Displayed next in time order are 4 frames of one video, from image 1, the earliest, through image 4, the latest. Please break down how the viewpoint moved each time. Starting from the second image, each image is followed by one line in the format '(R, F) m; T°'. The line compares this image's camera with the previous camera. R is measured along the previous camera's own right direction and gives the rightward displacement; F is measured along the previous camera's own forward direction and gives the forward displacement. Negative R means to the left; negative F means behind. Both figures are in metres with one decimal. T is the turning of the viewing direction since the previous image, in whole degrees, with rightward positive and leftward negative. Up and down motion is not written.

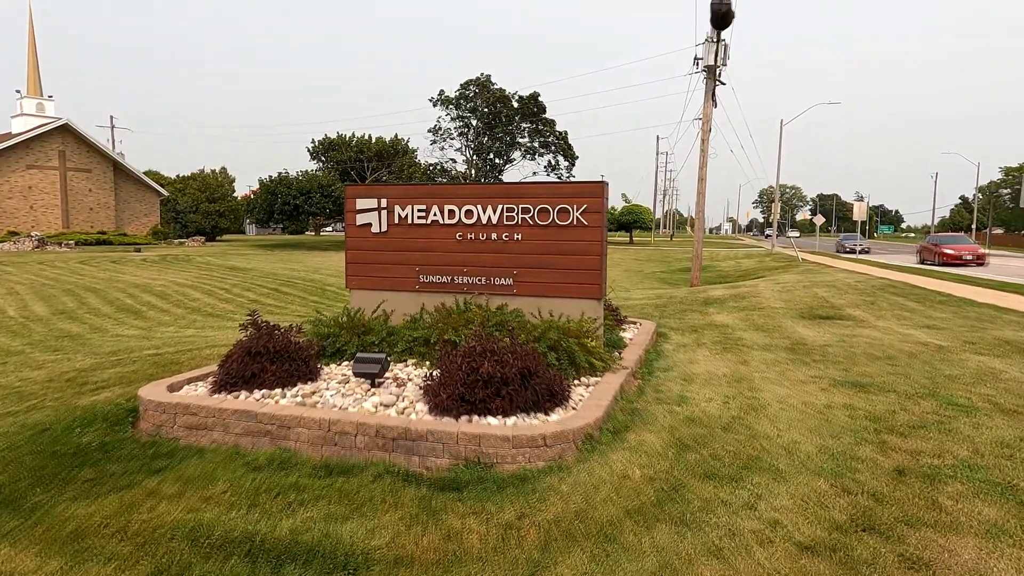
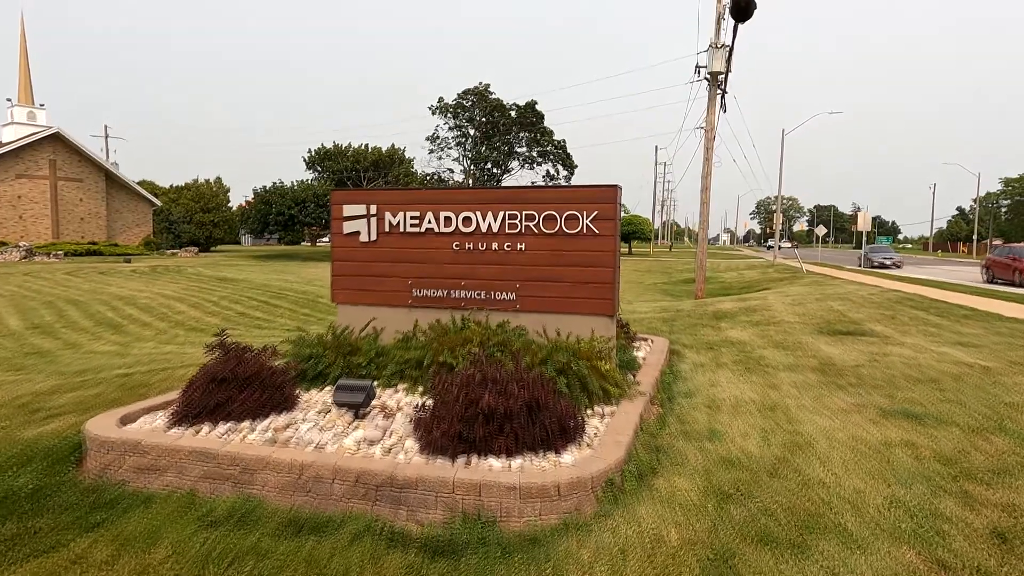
(-0.1, +0.8) m; 0°
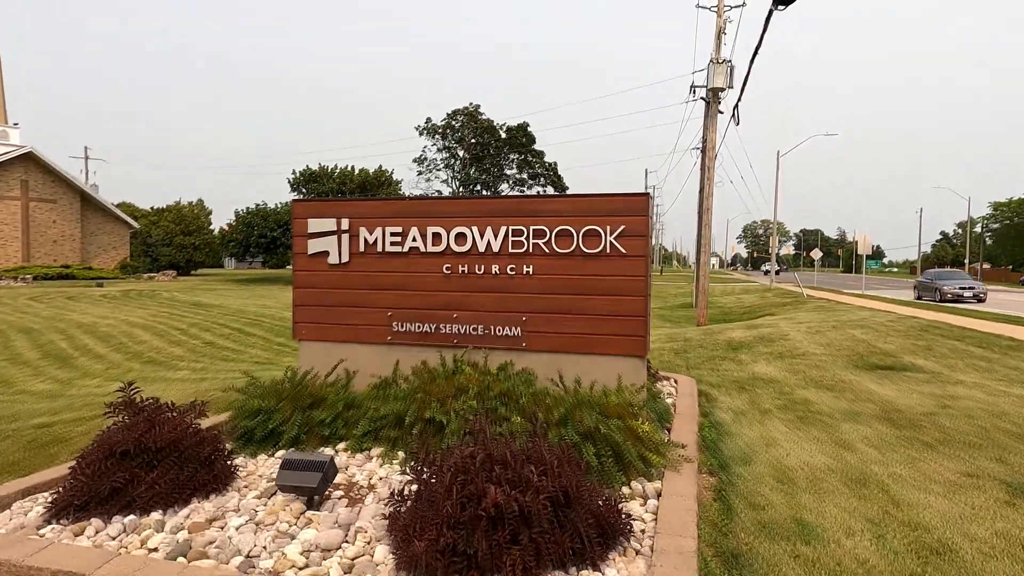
(-0.2, +1.4) m; +1°
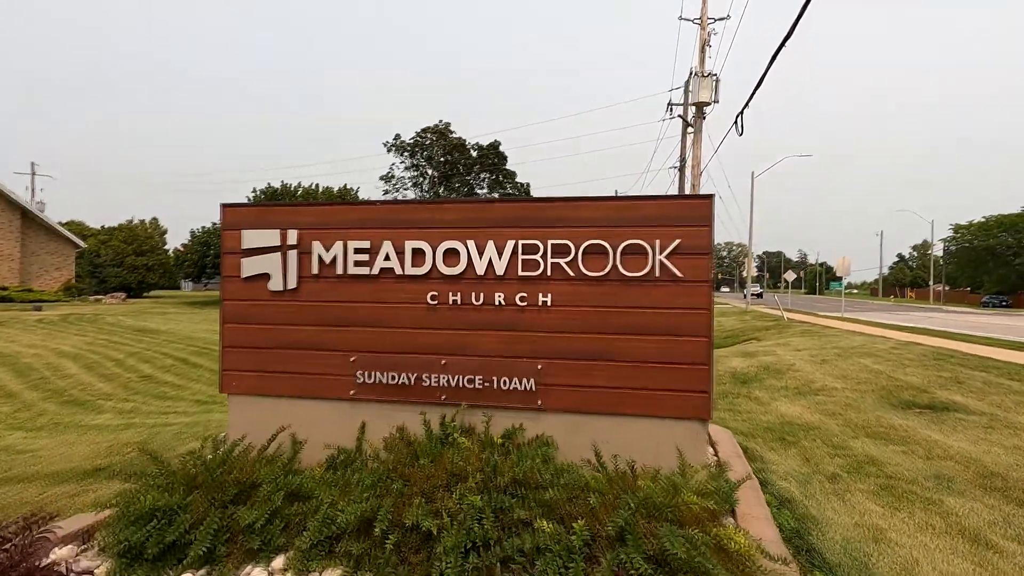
(-0.3, +1.5) m; +3°
